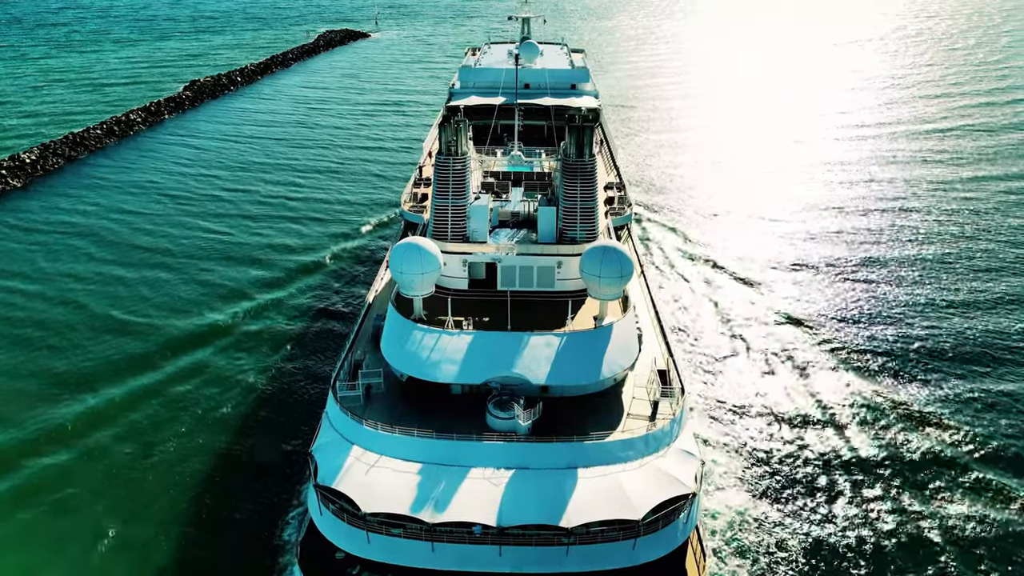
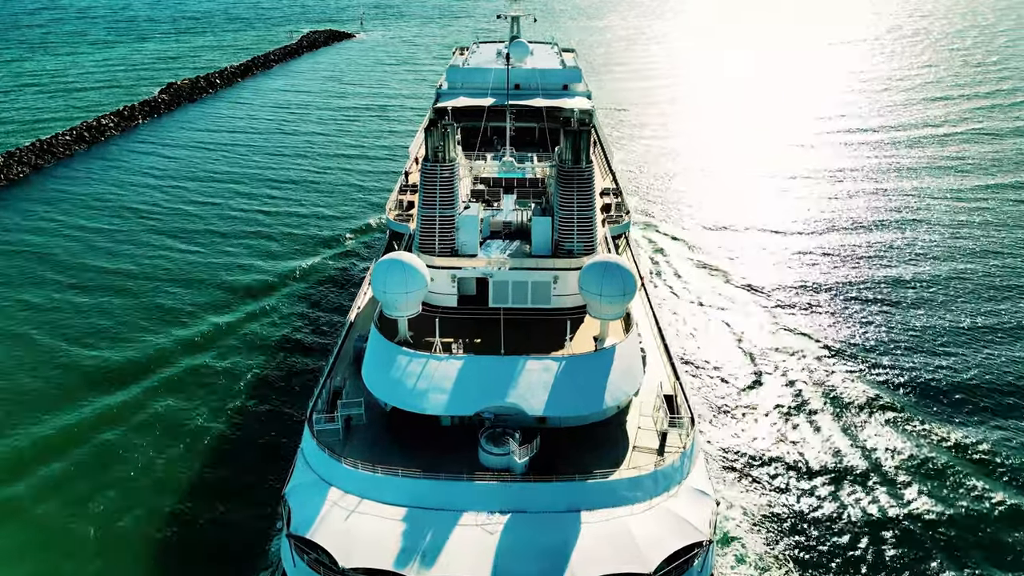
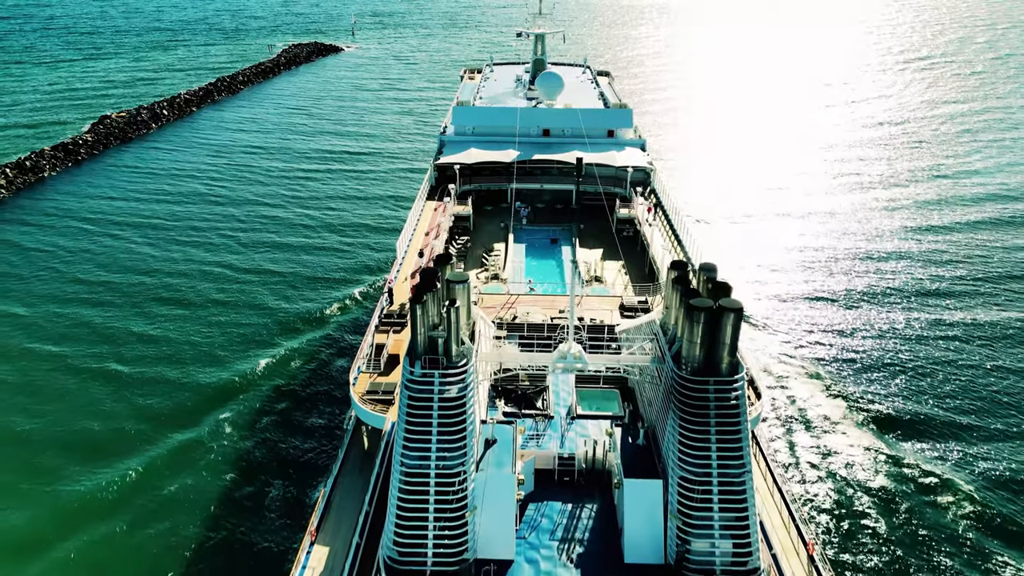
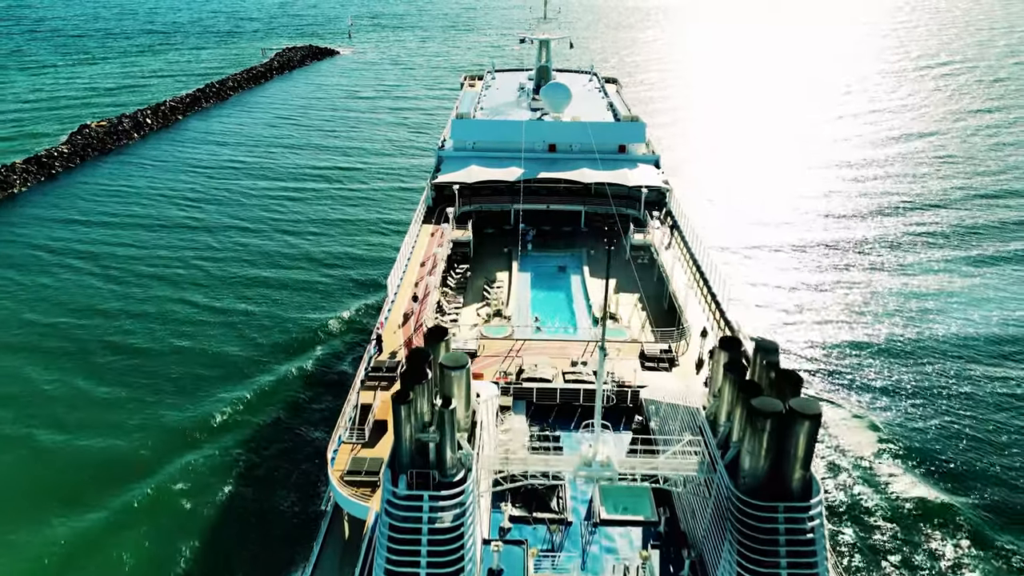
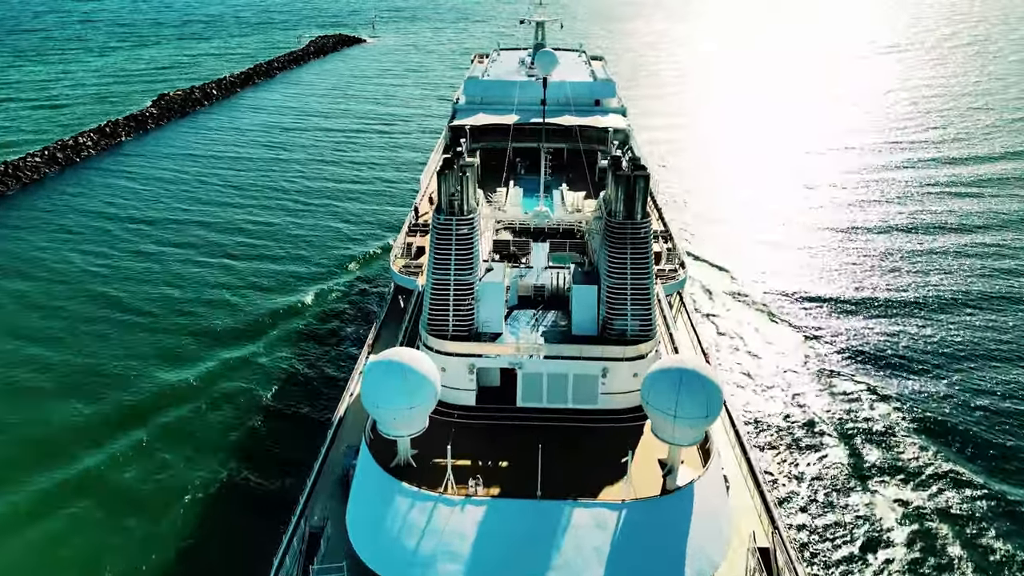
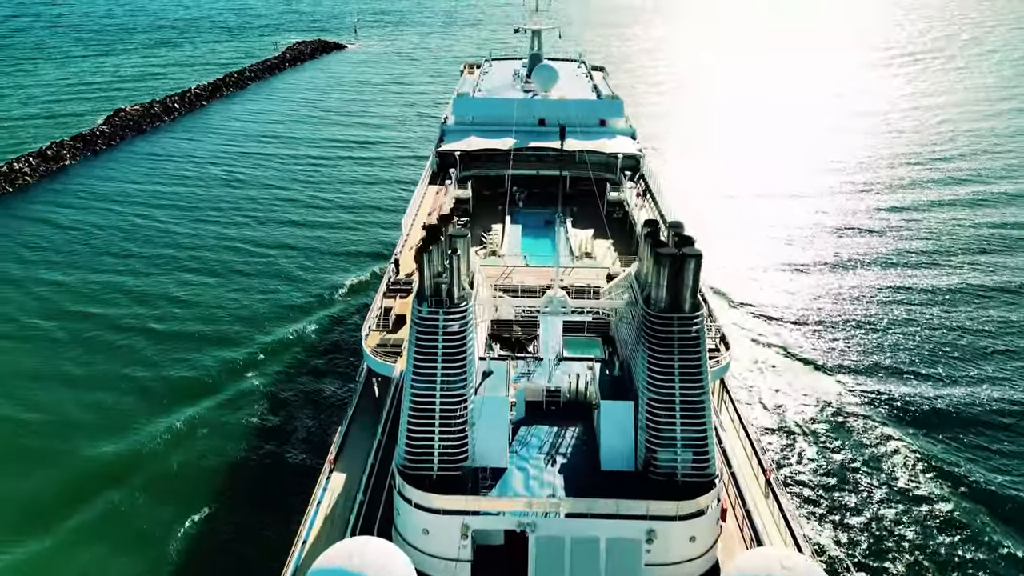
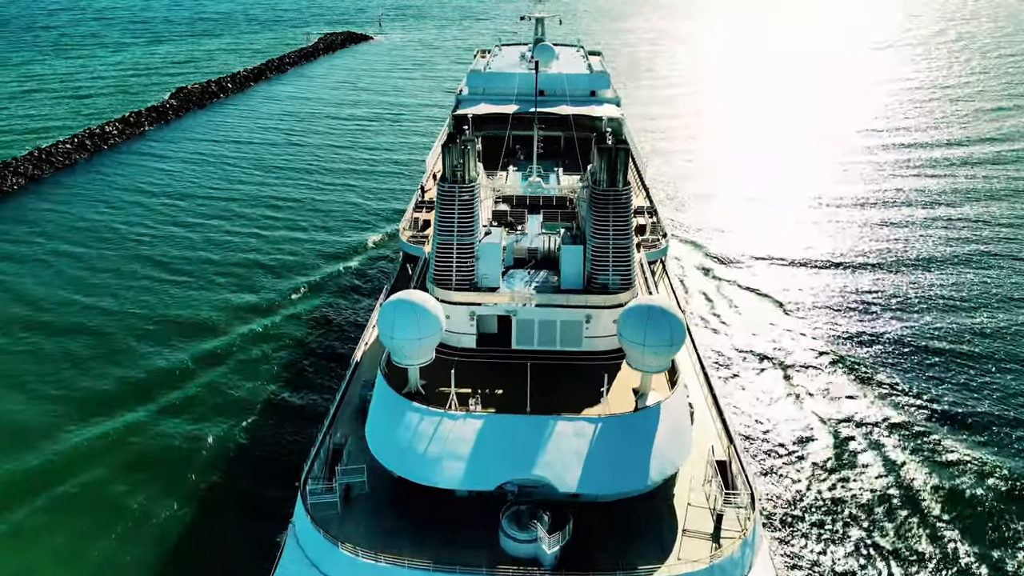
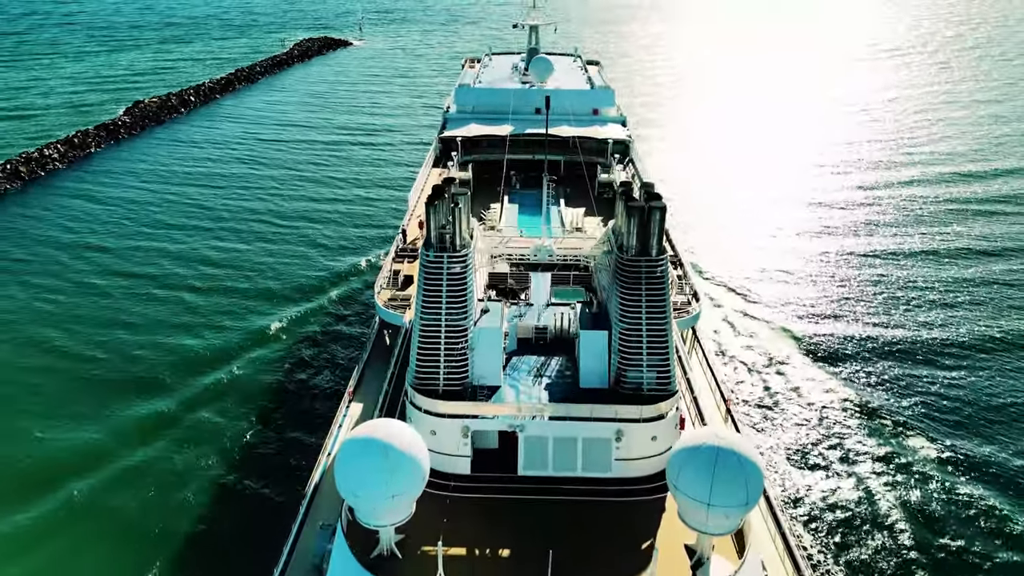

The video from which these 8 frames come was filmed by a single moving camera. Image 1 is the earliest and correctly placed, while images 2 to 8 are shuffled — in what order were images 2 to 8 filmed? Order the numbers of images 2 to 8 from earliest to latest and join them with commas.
2, 7, 5, 8, 6, 3, 4
